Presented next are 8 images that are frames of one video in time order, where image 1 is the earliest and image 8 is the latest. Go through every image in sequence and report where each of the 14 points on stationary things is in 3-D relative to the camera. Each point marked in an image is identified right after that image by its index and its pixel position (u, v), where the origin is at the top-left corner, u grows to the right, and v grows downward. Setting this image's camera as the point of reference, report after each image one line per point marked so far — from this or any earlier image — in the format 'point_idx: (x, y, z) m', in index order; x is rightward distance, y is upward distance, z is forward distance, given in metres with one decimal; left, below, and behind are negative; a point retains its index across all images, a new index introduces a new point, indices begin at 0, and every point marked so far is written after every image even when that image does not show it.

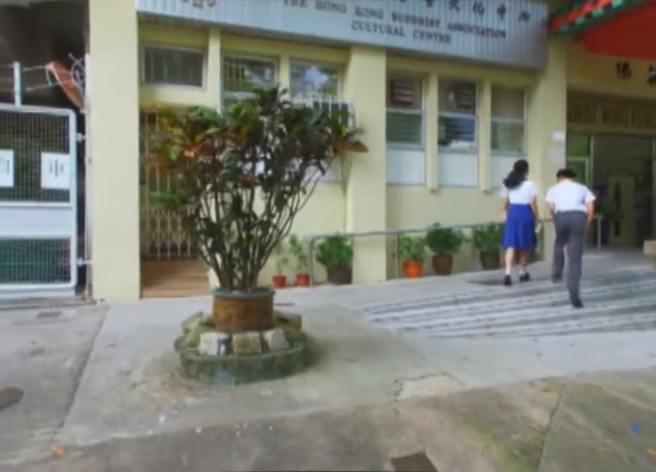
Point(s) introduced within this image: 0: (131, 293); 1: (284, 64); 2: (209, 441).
0: (-2.5, -0.7, +6.1) m
1: (-0.7, +2.5, +7.1) m
2: (-0.6, -1.1, +2.6) m
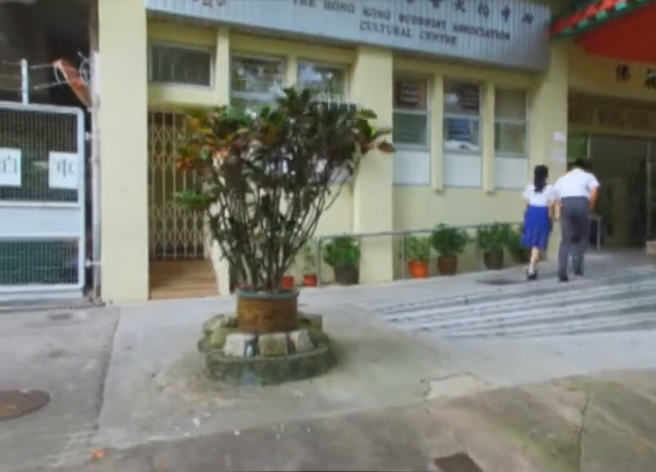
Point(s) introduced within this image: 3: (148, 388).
0: (-2.3, -0.7, +6.1) m
1: (-0.5, +2.5, +7.0) m
2: (-0.4, -1.1, +2.6) m
3: (-1.2, -1.0, +3.4) m
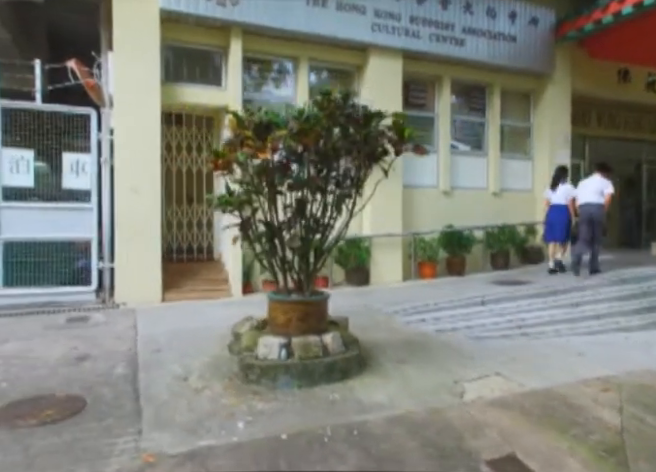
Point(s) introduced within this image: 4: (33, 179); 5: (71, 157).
0: (-2.1, -0.7, +6.0) m
1: (-0.4, +2.4, +7.0) m
2: (-0.1, -1.1, +2.6) m
3: (-1.0, -1.1, +3.4) m
4: (-3.4, +0.6, +5.6) m
5: (-3.0, +0.9, +5.8) m
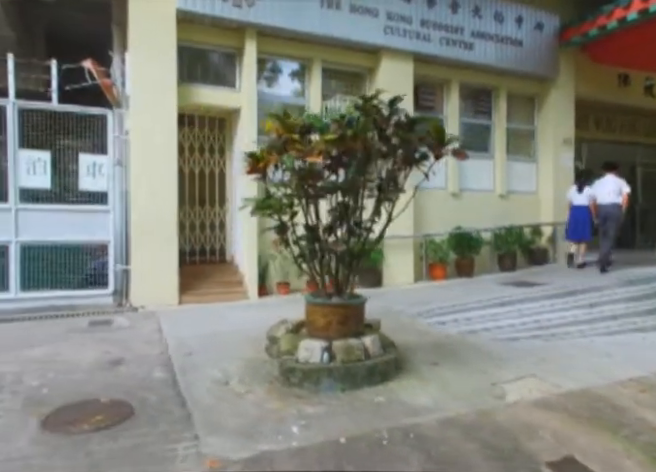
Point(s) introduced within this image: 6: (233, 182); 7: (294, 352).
0: (-1.9, -0.8, +6.0) m
1: (-0.2, +2.4, +7.0) m
2: (+0.2, -1.1, +2.6) m
3: (-0.7, -1.1, +3.3) m
4: (-3.1, +0.6, +5.5) m
5: (-2.8, +0.9, +5.7) m
6: (-1.4, +0.8, +7.0) m
7: (-0.2, -0.9, +3.7) m
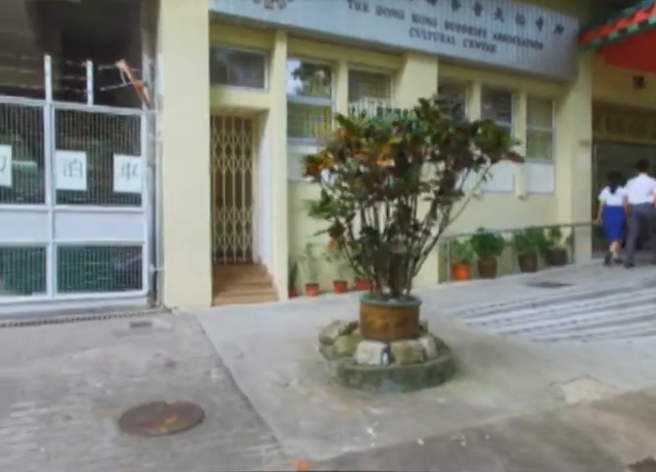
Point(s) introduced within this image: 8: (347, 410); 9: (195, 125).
0: (-1.5, -0.8, +6.0) m
1: (+0.2, +2.4, +7.1) m
2: (+0.6, -1.2, +2.6) m
3: (-0.2, -1.1, +3.4) m
4: (-2.7, +0.6, +5.5) m
5: (-2.4, +0.9, +5.7) m
6: (-1.0, +0.8, +7.0) m
7: (+0.2, -0.9, +3.7) m
8: (+0.1, -1.1, +3.2) m
9: (-1.6, +1.3, +5.9) m
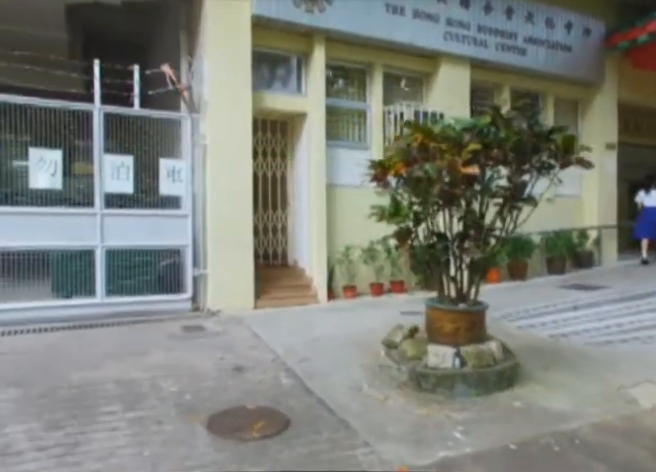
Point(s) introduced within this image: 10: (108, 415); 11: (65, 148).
0: (-1.0, -0.8, +6.0) m
1: (+0.7, +2.4, +7.1) m
2: (+1.1, -1.2, +2.7) m
3: (+0.3, -1.1, +3.4) m
4: (-2.2, +0.6, +5.5) m
5: (-1.9, +0.8, +5.7) m
6: (-0.4, +0.7, +7.0) m
7: (+0.7, -0.9, +3.7) m
8: (+0.6, -1.2, +3.2) m
9: (-1.1, +1.3, +5.9) m
10: (-1.4, -1.1, +3.0) m
11: (-2.8, +0.9, +5.2) m
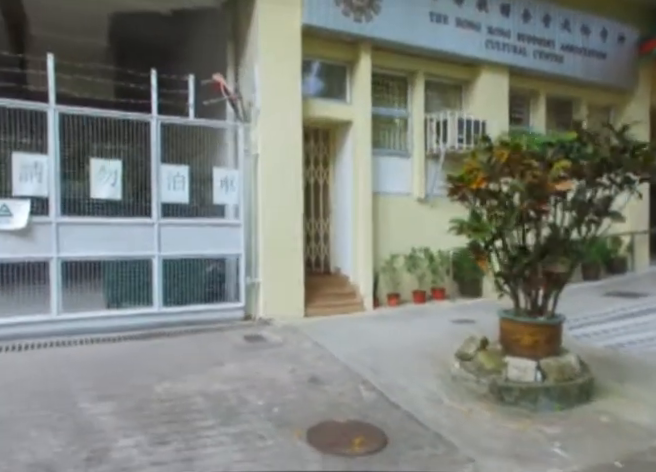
0: (-0.4, -0.9, +6.0) m
1: (+1.3, +2.3, +7.1) m
2: (+1.7, -1.3, +2.7) m
3: (+0.9, -1.2, +3.4) m
4: (-1.6, +0.5, +5.5) m
5: (-1.3, +0.7, +5.7) m
6: (+0.2, +0.6, +7.0) m
7: (+1.3, -1.0, +3.7) m
8: (+1.2, -1.3, +3.2) m
9: (-0.5, +1.2, +6.0) m
10: (-0.8, -1.2, +3.1) m
11: (-2.2, +0.8, +5.2) m
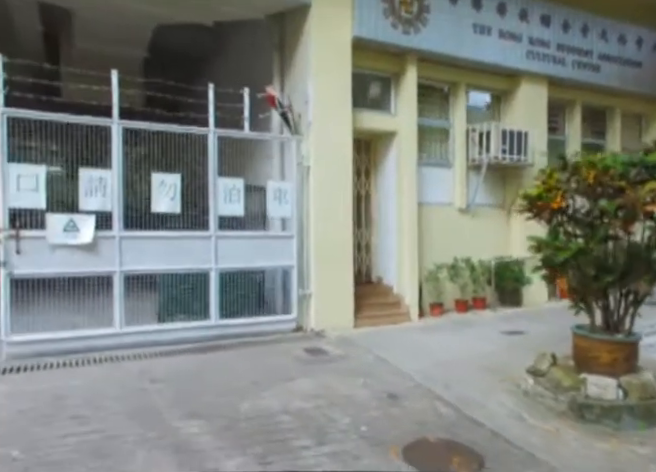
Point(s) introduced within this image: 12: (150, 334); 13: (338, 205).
0: (+0.2, -1.1, +6.1) m
1: (+2.0, +2.1, +7.1) m
2: (+2.4, -1.4, +2.7) m
3: (+1.5, -1.4, +3.4) m
4: (-1.0, +0.3, +5.6) m
5: (-0.6, +0.6, +5.8) m
6: (+0.8, +0.5, +7.1) m
7: (+1.9, -1.2, +3.8) m
8: (+1.9, -1.4, +3.3) m
9: (+0.1, +1.0, +6.0) m
10: (-0.1, -1.3, +3.1) m
11: (-1.5, +0.7, +5.2) m
12: (-1.8, -1.0, +5.1) m
13: (+0.1, +0.4, +6.0) m
